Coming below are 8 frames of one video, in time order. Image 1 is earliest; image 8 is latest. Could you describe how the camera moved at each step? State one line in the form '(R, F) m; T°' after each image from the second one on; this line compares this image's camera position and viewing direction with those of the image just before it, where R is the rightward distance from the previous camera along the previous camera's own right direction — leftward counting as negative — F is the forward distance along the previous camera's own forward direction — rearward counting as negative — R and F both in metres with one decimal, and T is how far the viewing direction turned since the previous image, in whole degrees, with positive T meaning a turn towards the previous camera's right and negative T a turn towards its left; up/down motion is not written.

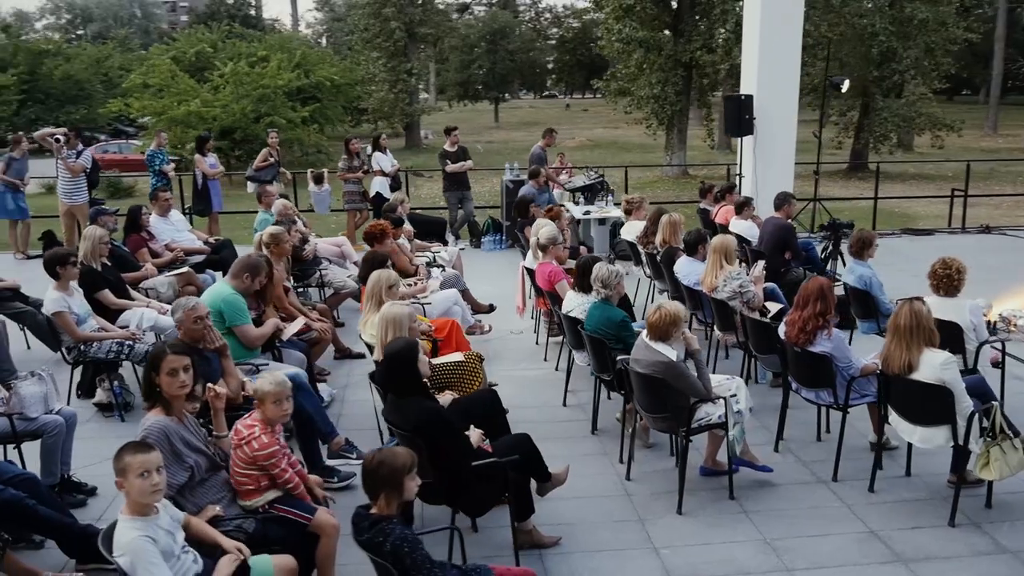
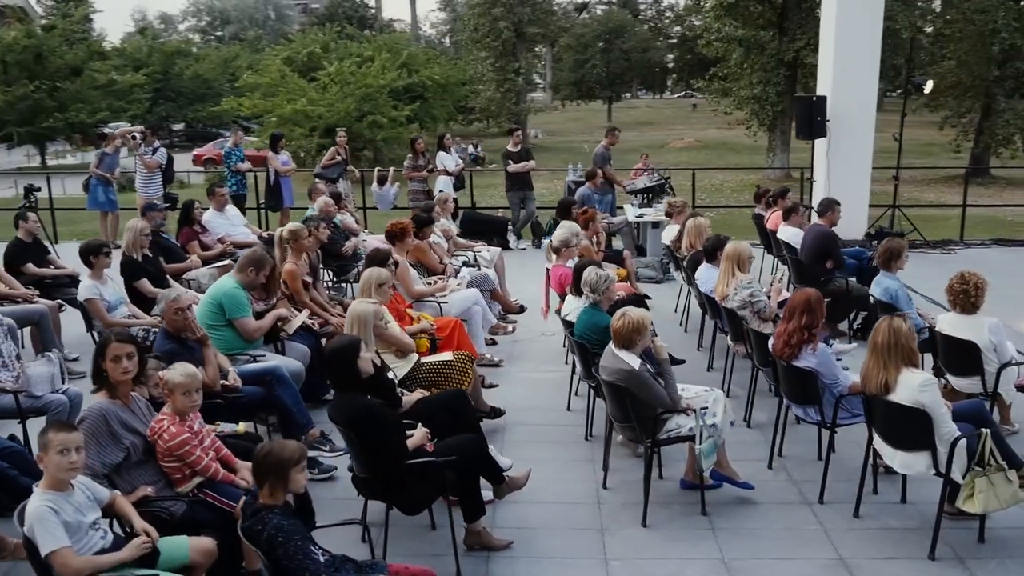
(+0.9, +0.1) m; -8°
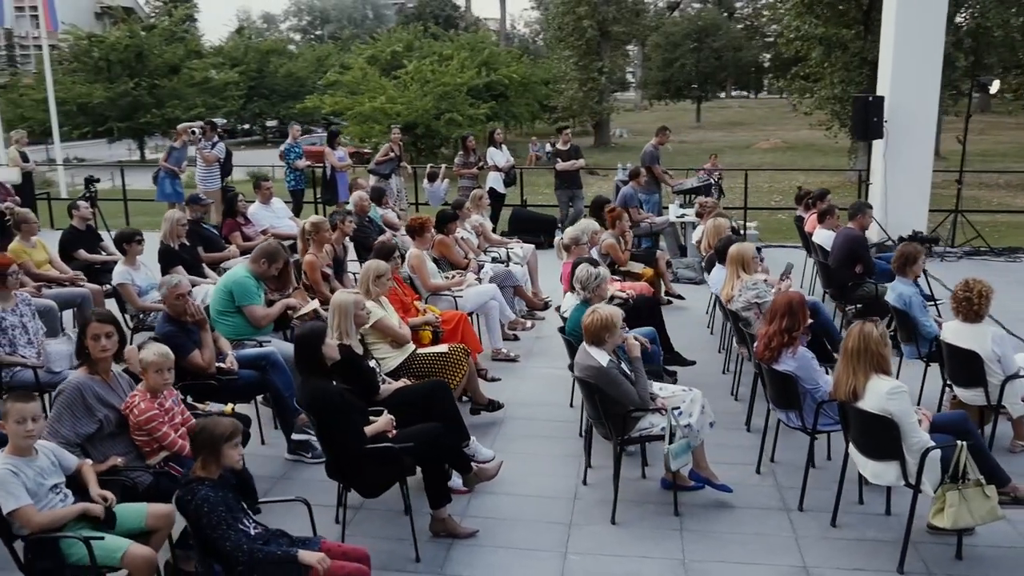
(+0.7, -0.1) m; -6°
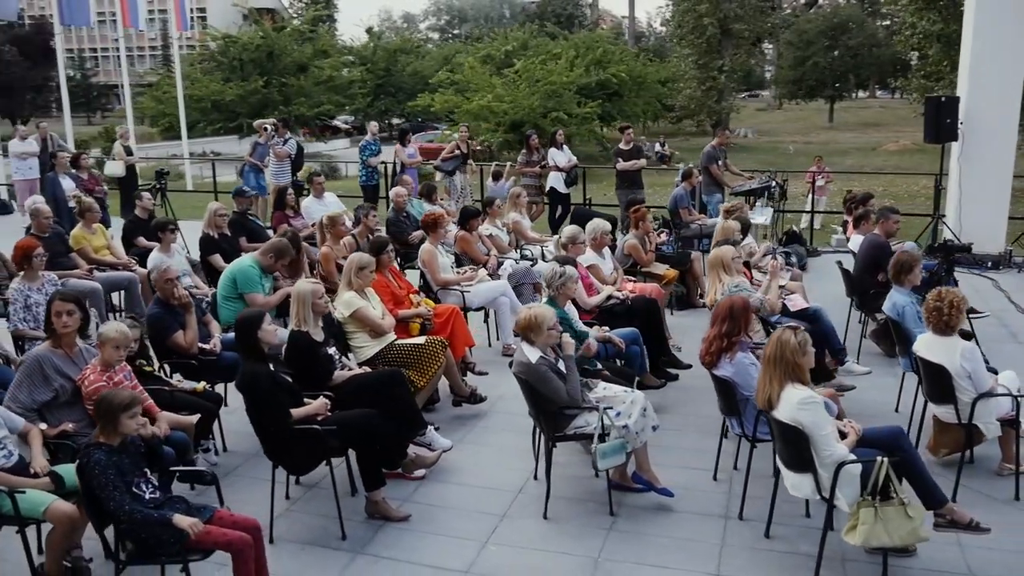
(+1.1, 0.0) m; -9°
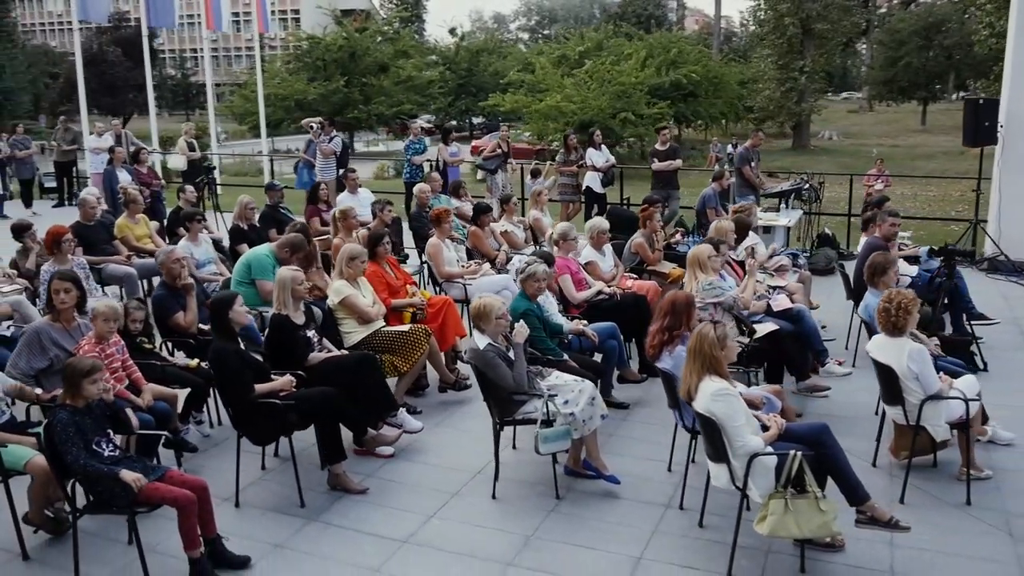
(+0.8, -0.2) m; -6°
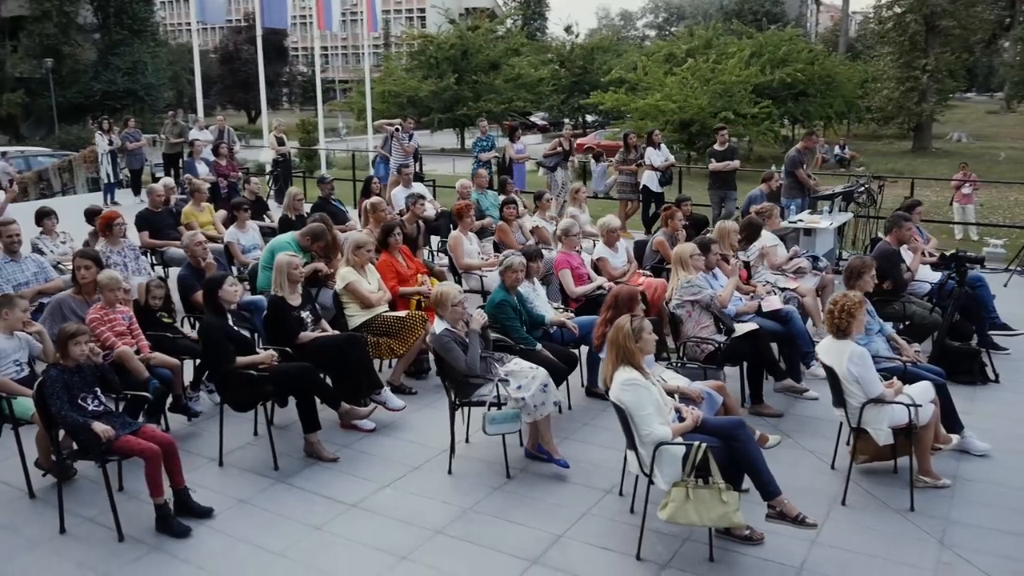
(+1.1, -0.3) m; -8°
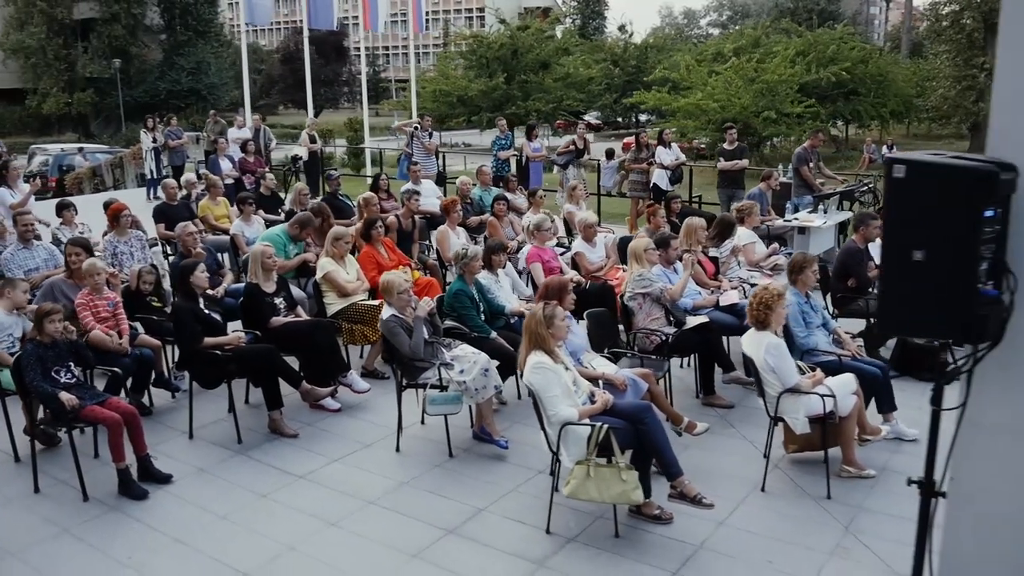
(+0.8, -0.3) m; -4°
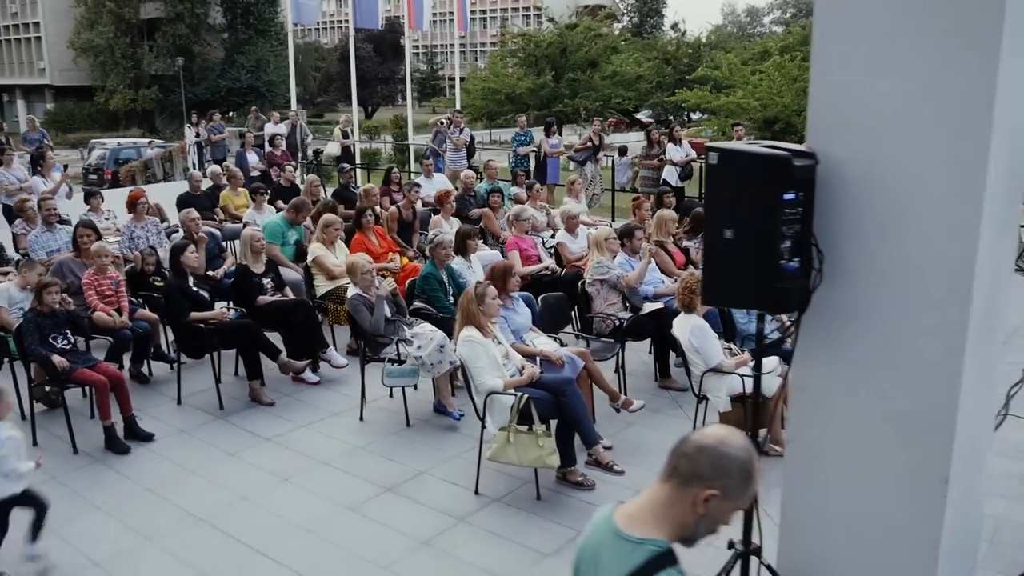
(+0.8, -0.4) m; -4°
